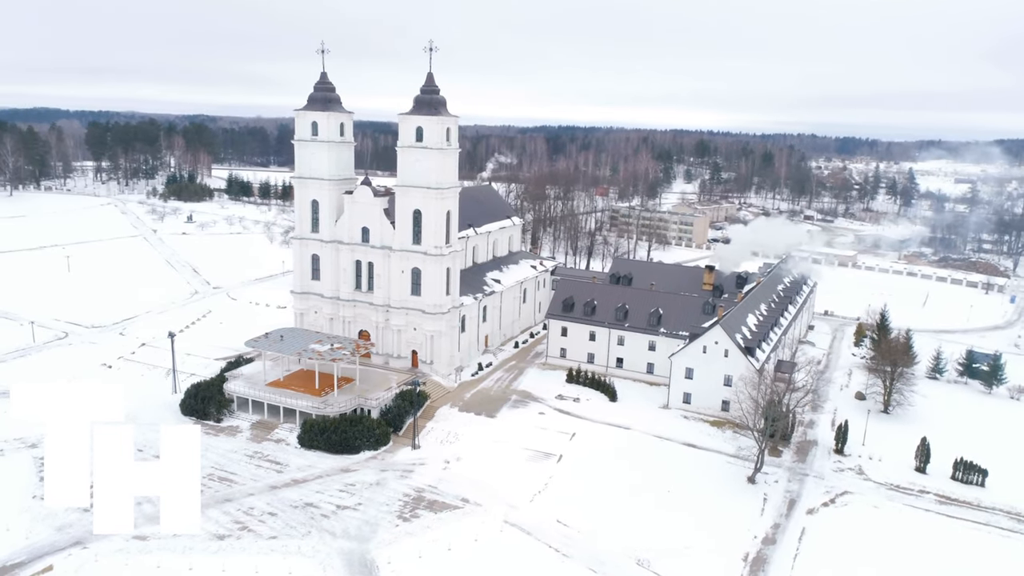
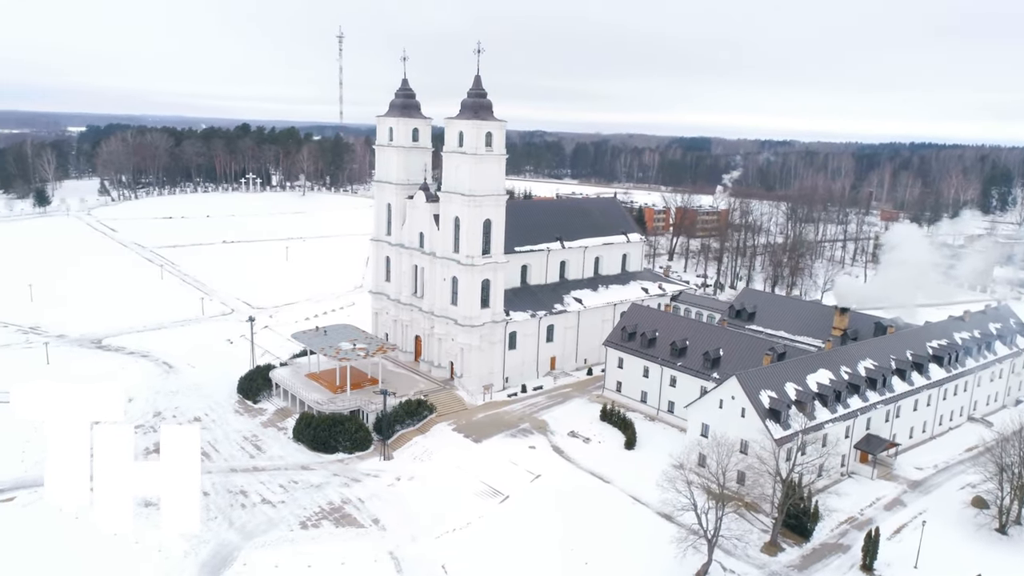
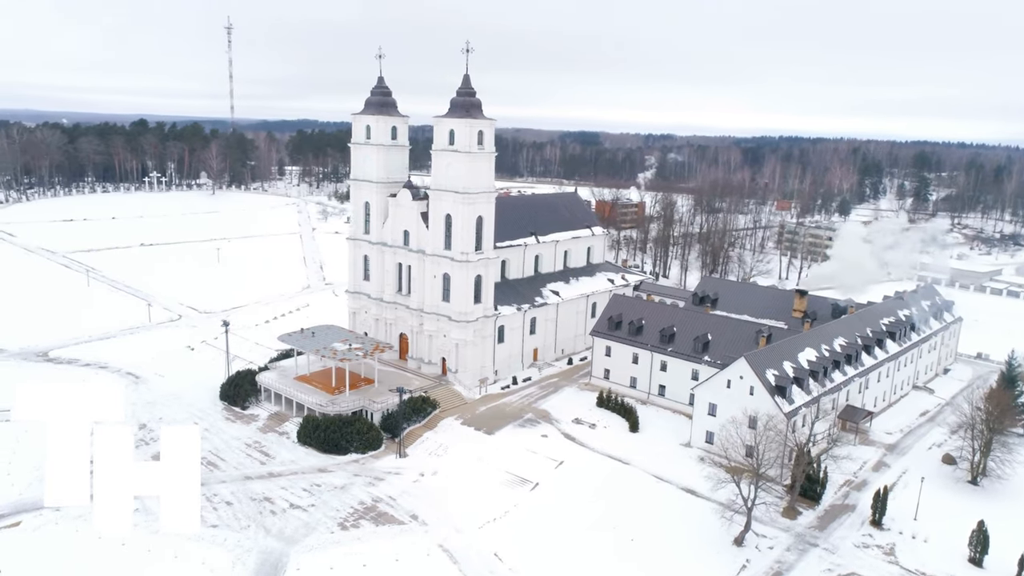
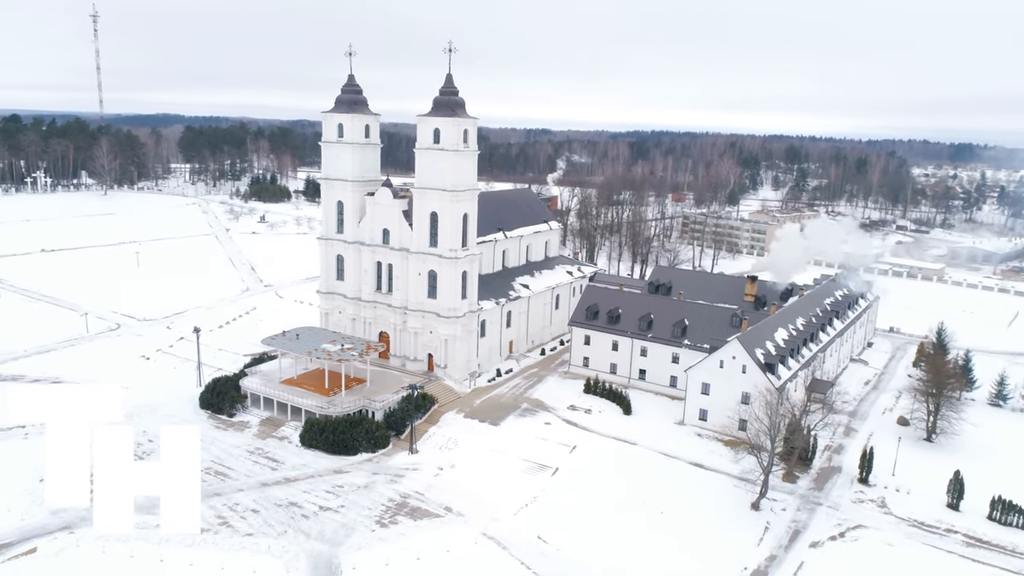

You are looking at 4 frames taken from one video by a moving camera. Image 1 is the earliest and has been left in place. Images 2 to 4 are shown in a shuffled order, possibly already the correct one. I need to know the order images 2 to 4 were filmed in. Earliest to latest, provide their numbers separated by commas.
4, 3, 2
